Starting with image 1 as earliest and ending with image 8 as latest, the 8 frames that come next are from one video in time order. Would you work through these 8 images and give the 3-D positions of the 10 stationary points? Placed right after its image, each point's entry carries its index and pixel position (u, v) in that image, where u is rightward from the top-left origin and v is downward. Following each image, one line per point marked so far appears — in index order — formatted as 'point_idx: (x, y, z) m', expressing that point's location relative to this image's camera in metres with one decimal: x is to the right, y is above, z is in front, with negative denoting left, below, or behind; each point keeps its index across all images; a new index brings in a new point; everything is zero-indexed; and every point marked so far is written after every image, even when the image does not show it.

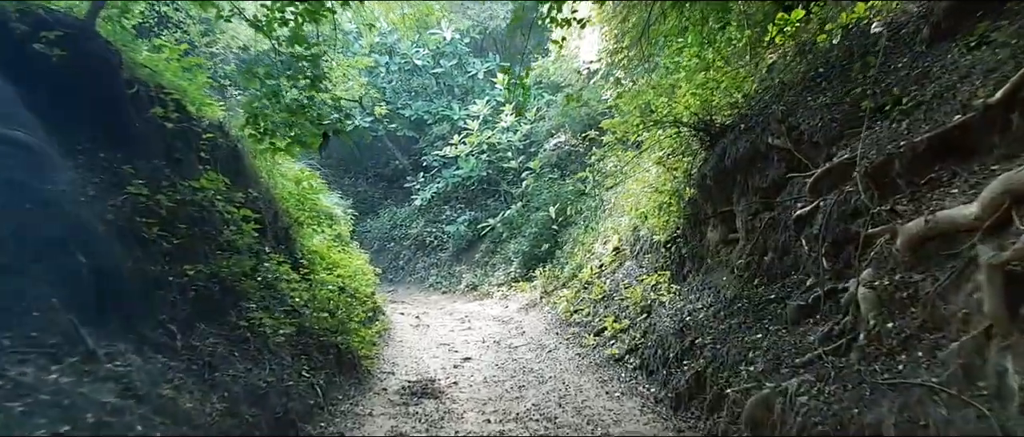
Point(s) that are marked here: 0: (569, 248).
0: (+1.0, -0.5, +13.1) m
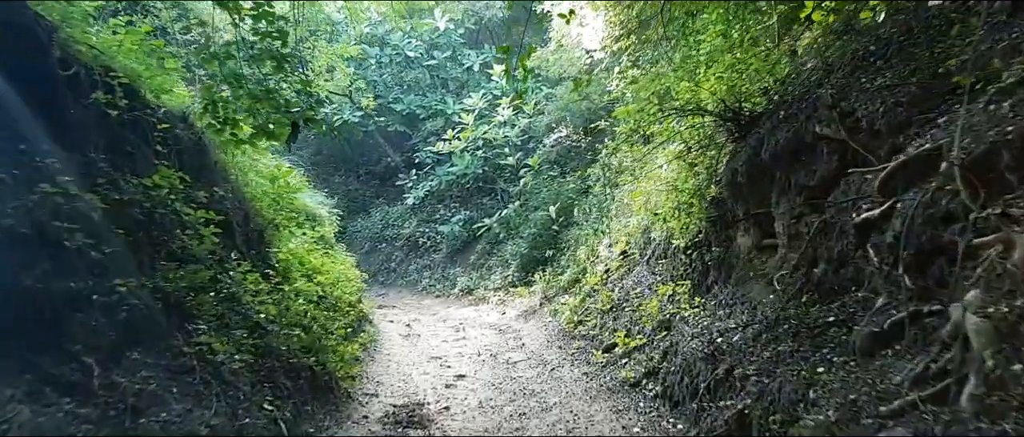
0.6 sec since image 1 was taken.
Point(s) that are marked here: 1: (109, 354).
0: (+0.9, -0.5, +12.2) m
1: (-2.1, -0.7, +4.1) m
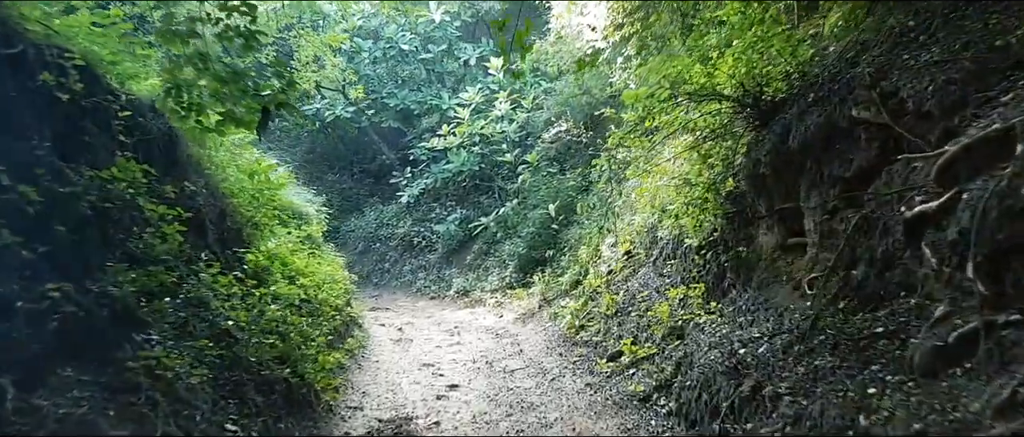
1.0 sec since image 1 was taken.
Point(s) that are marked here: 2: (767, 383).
0: (+0.9, -0.5, +11.6) m
1: (-2.1, -0.7, +3.5) m
2: (+1.6, -1.0, +4.7) m
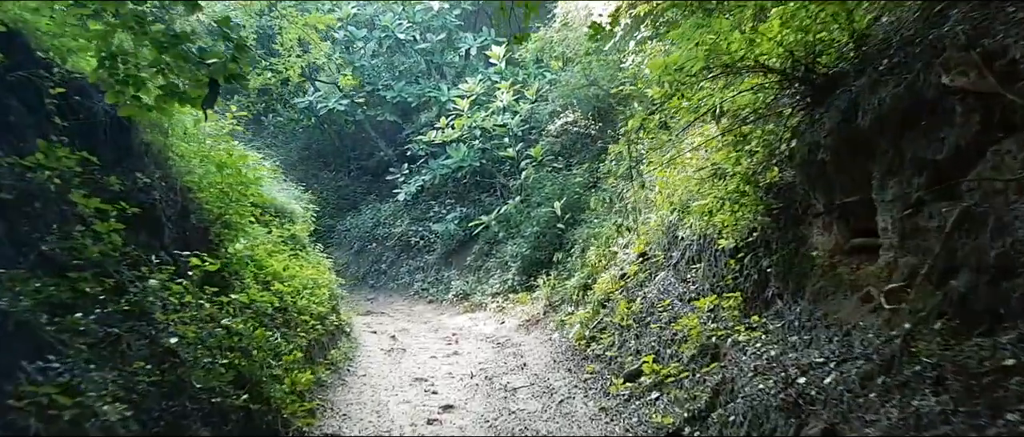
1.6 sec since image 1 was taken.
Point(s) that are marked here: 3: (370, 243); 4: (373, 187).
0: (+0.9, -0.5, +10.7) m
1: (-2.1, -0.7, +2.6) m
2: (+1.6, -1.0, +3.8) m
3: (-2.6, -0.5, +15.1) m
4: (-2.7, +0.6, +15.6) m
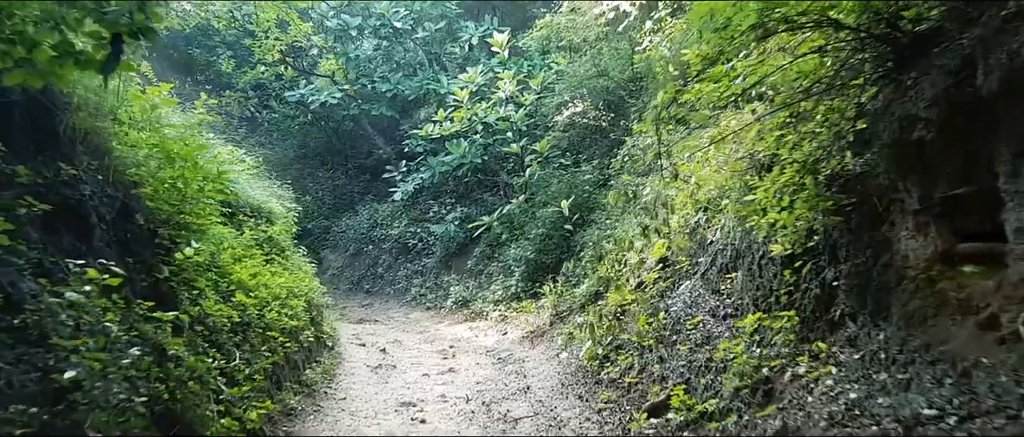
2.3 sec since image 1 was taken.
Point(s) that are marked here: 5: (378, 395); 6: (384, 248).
0: (+1.0, -0.5, +9.7) m
1: (-2.1, -0.6, +1.6) m
2: (+1.6, -1.0, +2.8) m
3: (-2.6, -0.5, +14.2) m
4: (-2.6, +0.6, +14.7) m
5: (-1.2, -1.6, +6.9) m
6: (-2.3, -0.5, +14.2) m
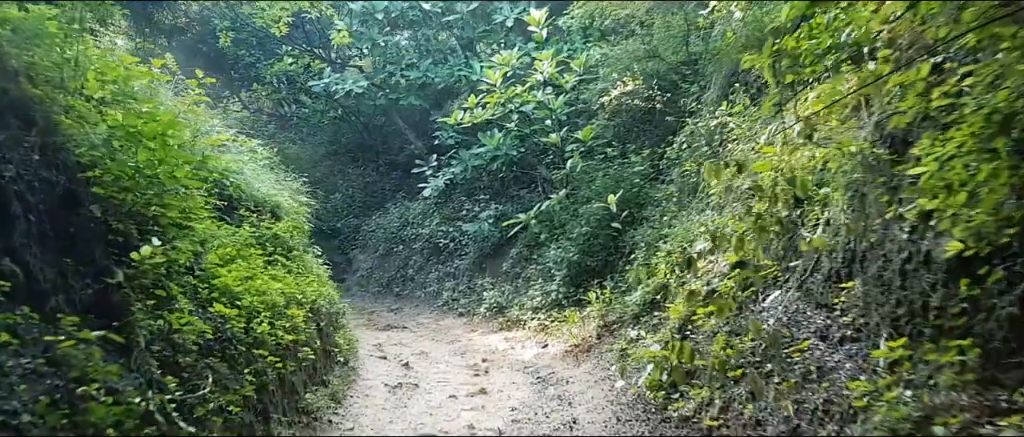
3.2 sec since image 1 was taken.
0: (+1.4, -0.4, +8.4) m
1: (-2.1, -0.6, +0.5) m
2: (+1.7, -0.9, +1.5) m
3: (-1.9, -0.4, +13.0) m
4: (-1.9, +0.6, +13.5) m
5: (-0.9, -1.5, +5.7) m
6: (-1.6, -0.5, +13.0) m
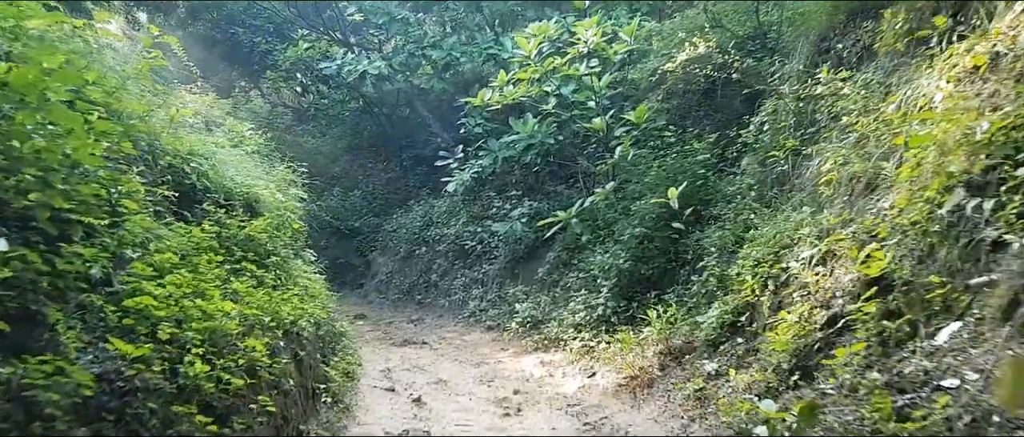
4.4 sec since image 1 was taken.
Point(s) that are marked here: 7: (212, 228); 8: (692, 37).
0: (+1.7, -0.4, +6.7) m
1: (-2.1, -0.6, -1.1) m
2: (+1.7, -0.9, -0.3) m
3: (-1.4, -0.4, +11.4) m
4: (-1.4, +0.6, +11.9) m
5: (-0.7, -1.5, +4.0) m
6: (-1.1, -0.5, +11.4) m
7: (-2.0, -0.1, +5.4) m
8: (+2.1, +2.1, +9.5) m
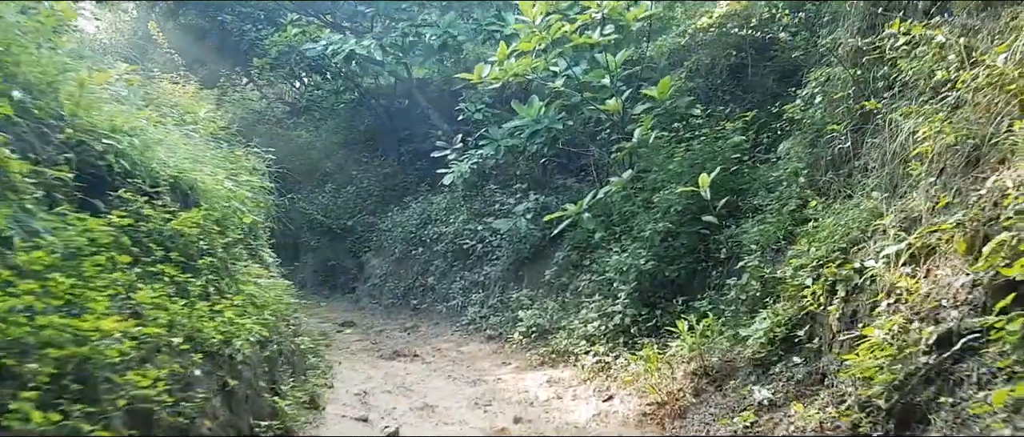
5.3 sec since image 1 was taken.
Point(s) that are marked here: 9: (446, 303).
0: (+1.7, -0.3, +5.5) m
1: (-2.2, -0.5, -2.2) m
2: (+1.6, -0.8, -1.5) m
3: (-1.3, -0.4, +10.3) m
4: (-1.3, +0.6, +10.8) m
5: (-0.7, -1.4, +2.9) m
6: (-1.0, -0.4, +10.3) m
7: (-2.1, 0.0, +4.2) m
8: (+2.2, +2.2, +8.3) m
9: (-0.9, -1.1, +9.8) m
